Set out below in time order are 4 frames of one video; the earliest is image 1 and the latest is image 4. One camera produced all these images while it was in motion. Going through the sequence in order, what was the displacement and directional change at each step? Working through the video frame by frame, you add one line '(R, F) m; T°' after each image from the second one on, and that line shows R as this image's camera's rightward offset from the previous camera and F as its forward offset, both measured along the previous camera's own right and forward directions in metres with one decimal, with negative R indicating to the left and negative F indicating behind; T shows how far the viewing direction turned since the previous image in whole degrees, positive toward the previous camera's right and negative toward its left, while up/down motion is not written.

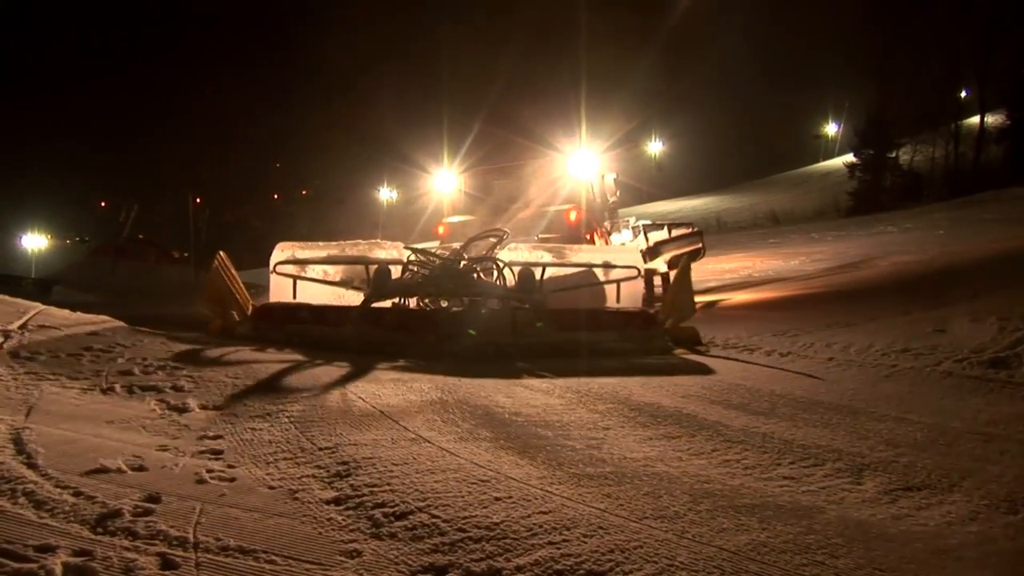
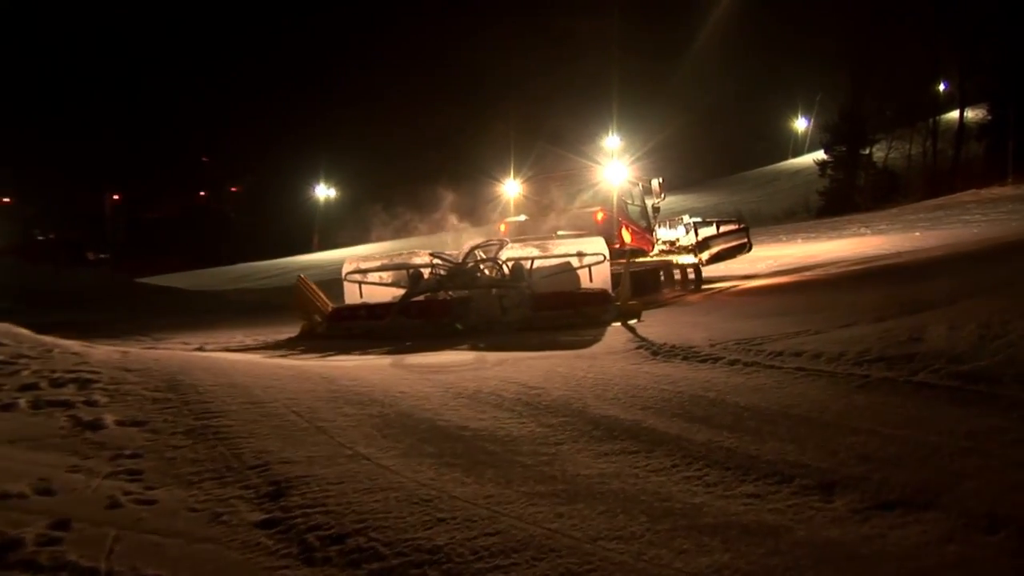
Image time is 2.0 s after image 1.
(+0.4, +0.5) m; 0°
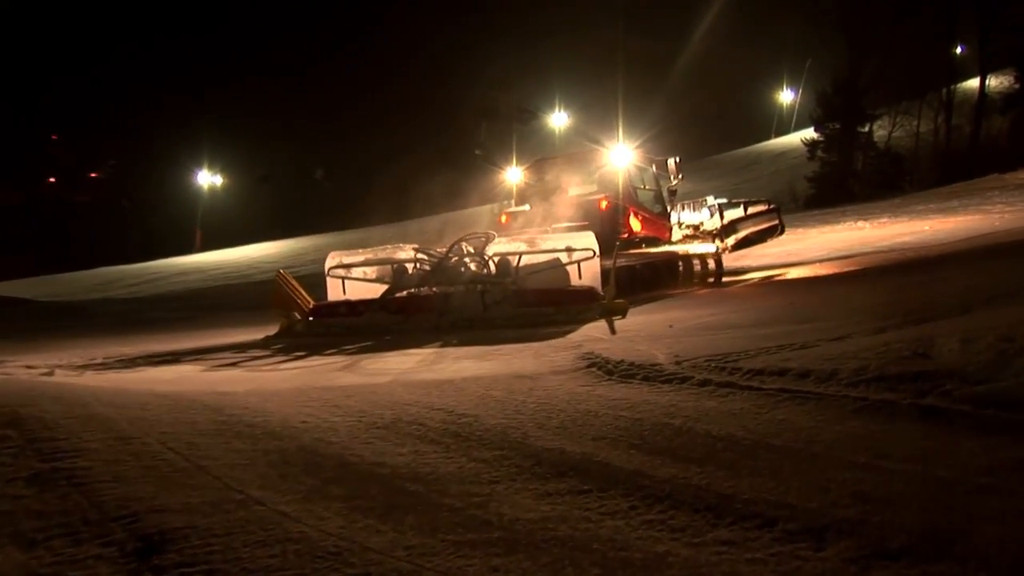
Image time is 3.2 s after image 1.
(+0.7, +1.2) m; -1°
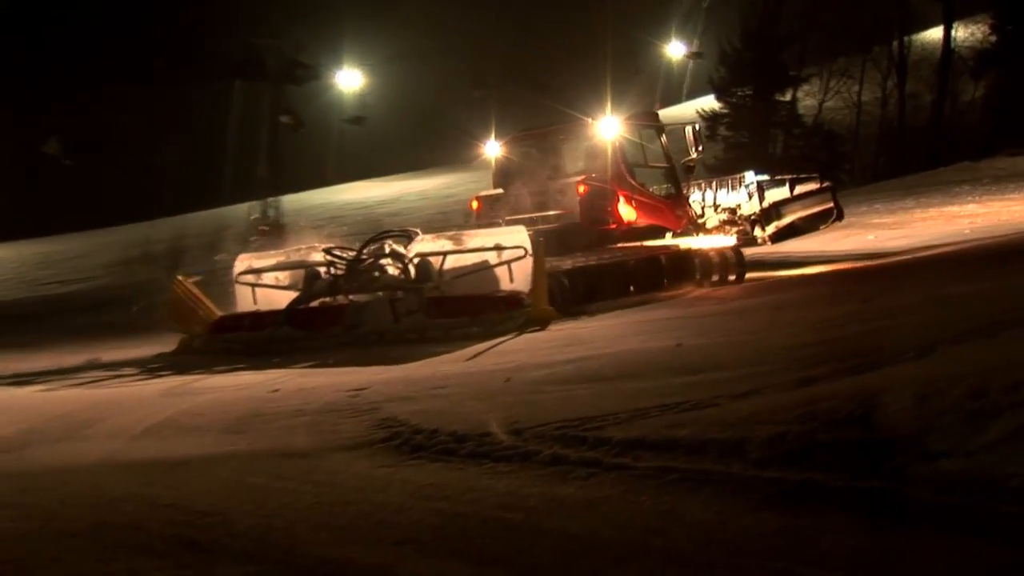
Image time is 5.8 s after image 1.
(+1.1, +1.9) m; +1°
